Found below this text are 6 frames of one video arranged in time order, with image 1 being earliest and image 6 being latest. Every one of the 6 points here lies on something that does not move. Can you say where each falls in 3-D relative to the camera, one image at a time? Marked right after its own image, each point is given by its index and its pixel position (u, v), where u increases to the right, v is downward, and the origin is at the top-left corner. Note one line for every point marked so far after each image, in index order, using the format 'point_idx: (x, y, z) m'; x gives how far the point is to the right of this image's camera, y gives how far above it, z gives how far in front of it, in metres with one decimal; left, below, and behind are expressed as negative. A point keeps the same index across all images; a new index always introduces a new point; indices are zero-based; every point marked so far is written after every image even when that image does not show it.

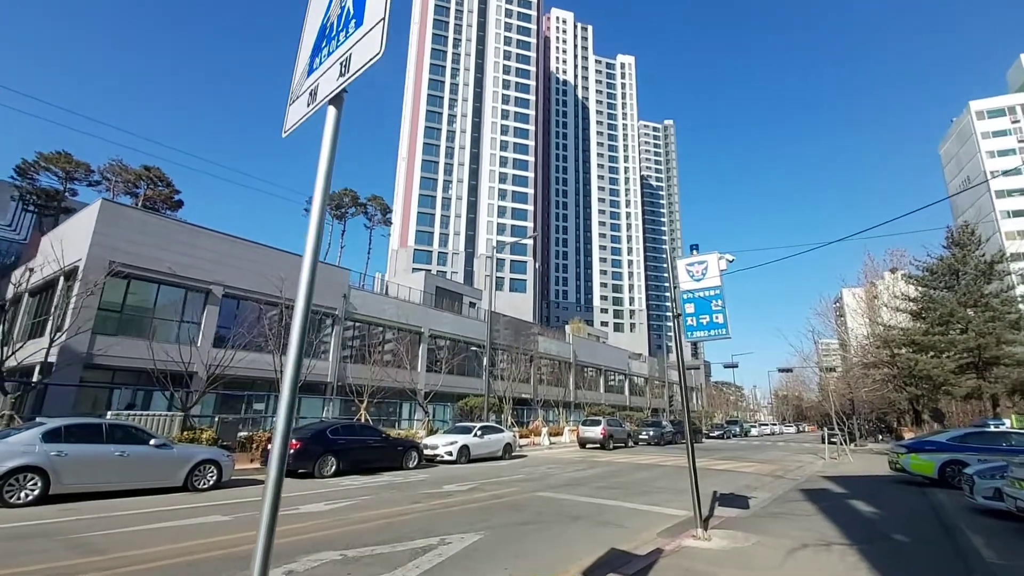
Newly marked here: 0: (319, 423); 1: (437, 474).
0: (-4.5, -3.2, +12.2) m
1: (-1.8, -4.4, +12.5) m
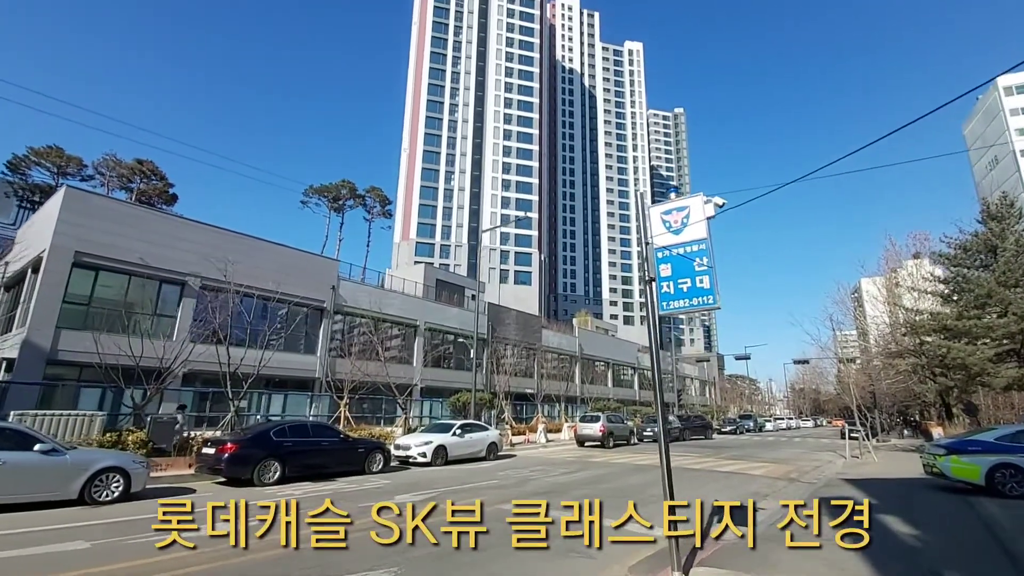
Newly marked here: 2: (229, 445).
0: (-5.1, -2.8, +10.7) m
1: (-2.4, -4.0, +11.0) m
2: (-5.3, -2.9, +9.8) m
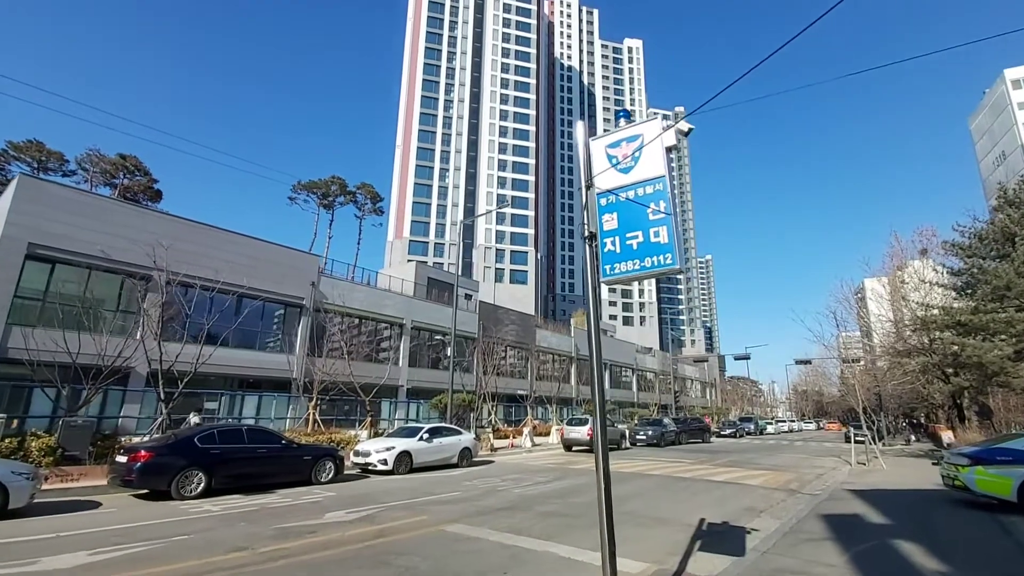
0: (-5.8, -2.5, +9.5) m
1: (-3.1, -3.8, +9.7) m
2: (-6.0, -2.7, +8.5) m
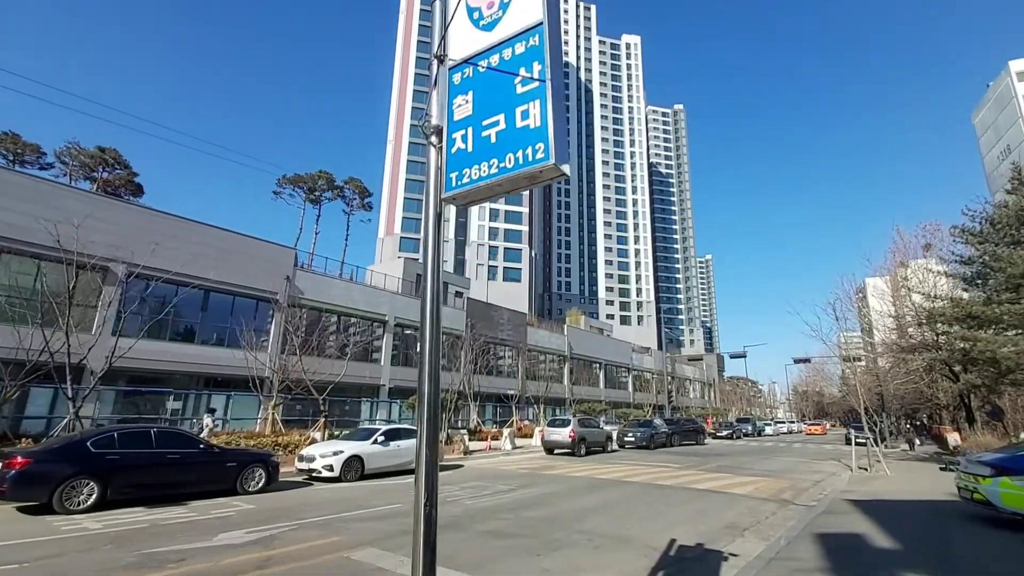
0: (-6.6, -2.2, +8.2) m
1: (-3.9, -3.5, +8.4) m
2: (-6.9, -2.4, +7.2) m
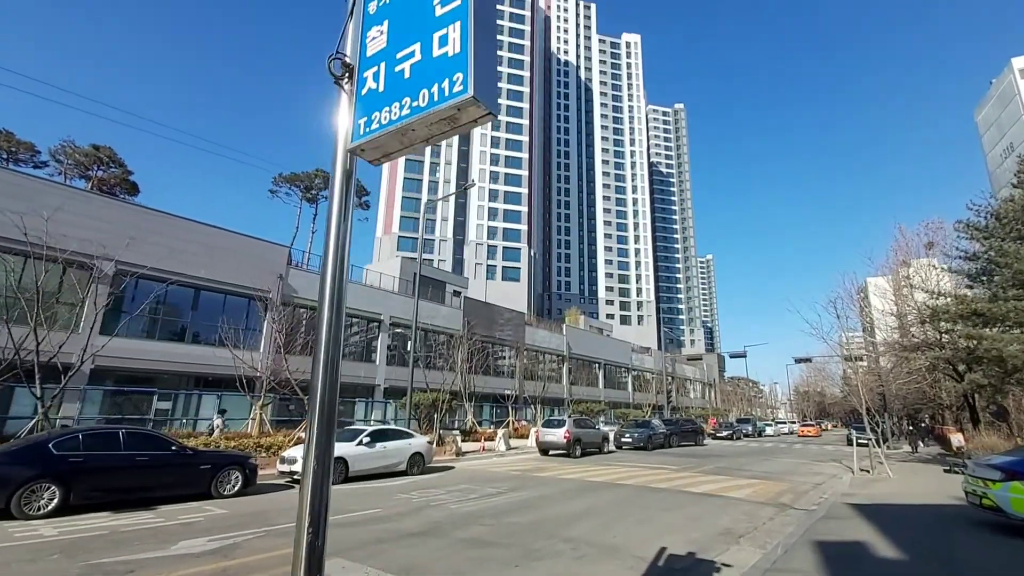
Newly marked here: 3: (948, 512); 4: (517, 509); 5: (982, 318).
0: (-6.9, -2.1, +7.8) m
1: (-4.2, -3.4, +8.0) m
2: (-7.1, -2.3, +6.9) m
3: (+6.9, -3.6, +8.3) m
4: (+0.1, -3.6, +8.5) m
5: (+13.7, -0.9, +15.3) m
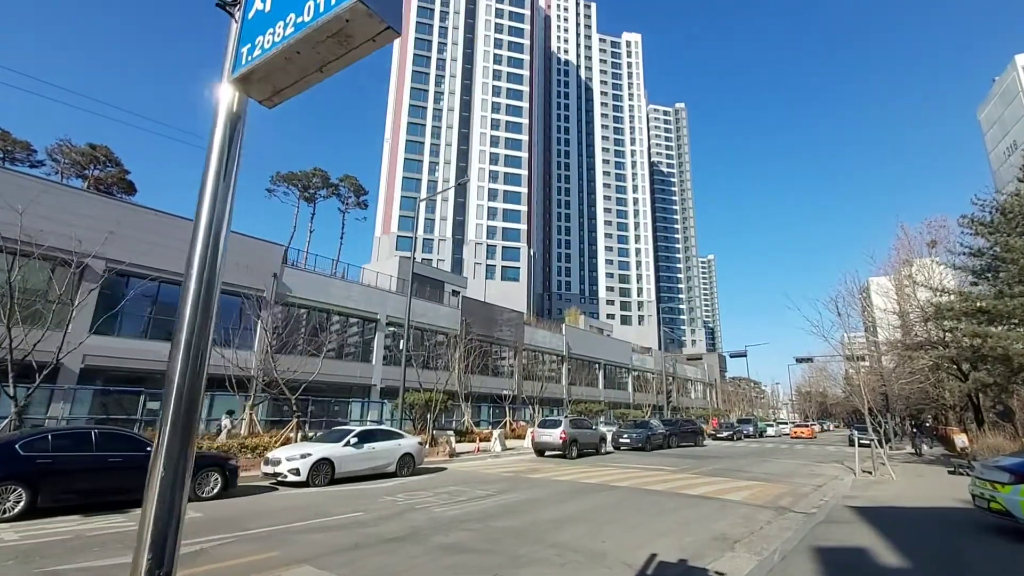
0: (-7.1, -2.0, +7.5) m
1: (-4.4, -3.3, +7.7) m
2: (-7.3, -2.2, +6.6) m
3: (+6.7, -3.5, +8.0) m
4: (-0.1, -3.5, +8.2) m
5: (+13.5, -0.8, +14.9) m
